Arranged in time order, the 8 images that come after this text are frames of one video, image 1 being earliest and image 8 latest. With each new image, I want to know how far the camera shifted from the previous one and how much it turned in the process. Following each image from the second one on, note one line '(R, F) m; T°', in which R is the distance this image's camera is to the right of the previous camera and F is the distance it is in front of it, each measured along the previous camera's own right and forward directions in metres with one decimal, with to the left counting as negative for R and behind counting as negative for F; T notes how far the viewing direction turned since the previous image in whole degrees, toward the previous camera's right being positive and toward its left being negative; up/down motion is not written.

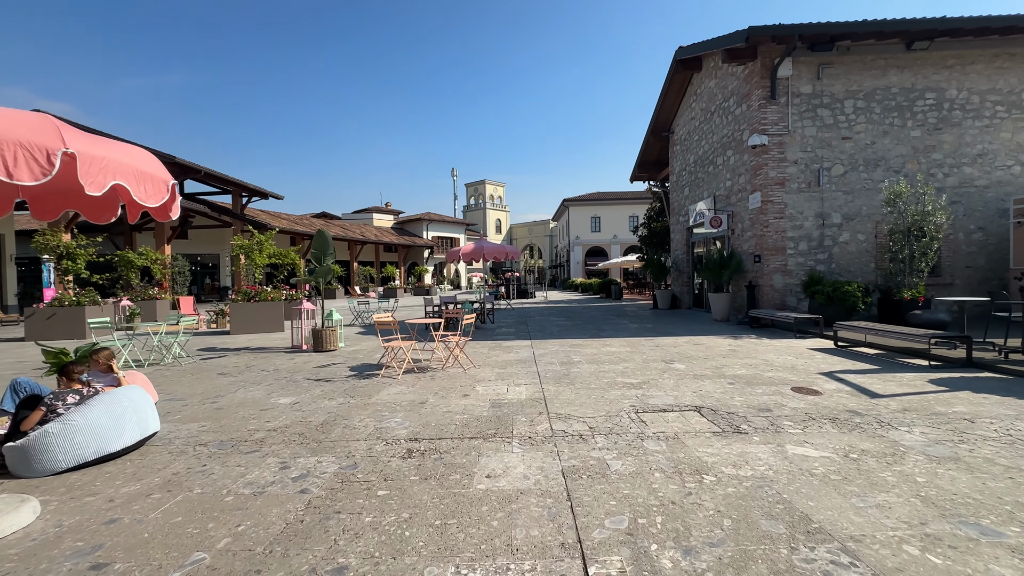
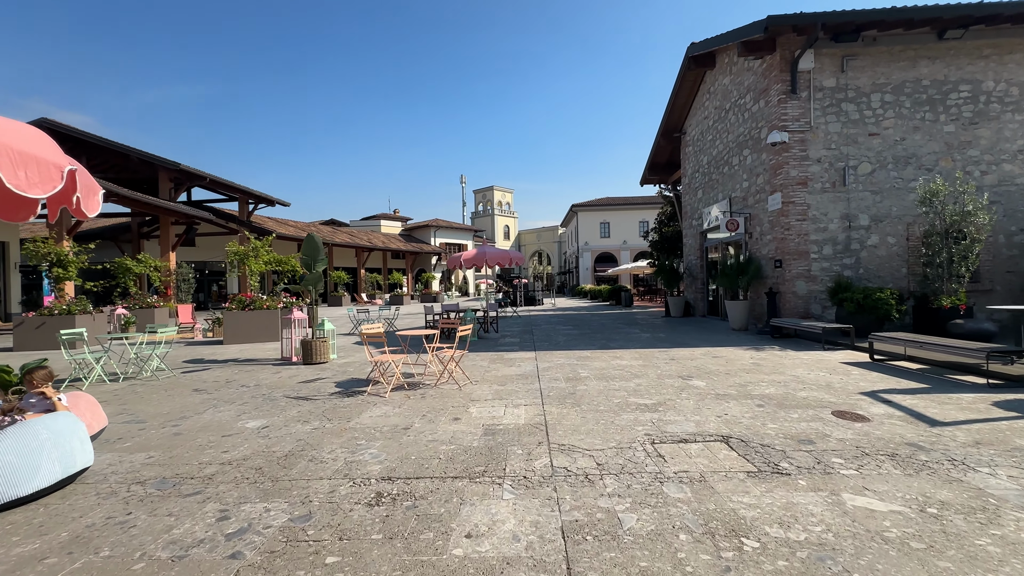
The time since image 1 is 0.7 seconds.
(+0.1, +0.6) m; -1°
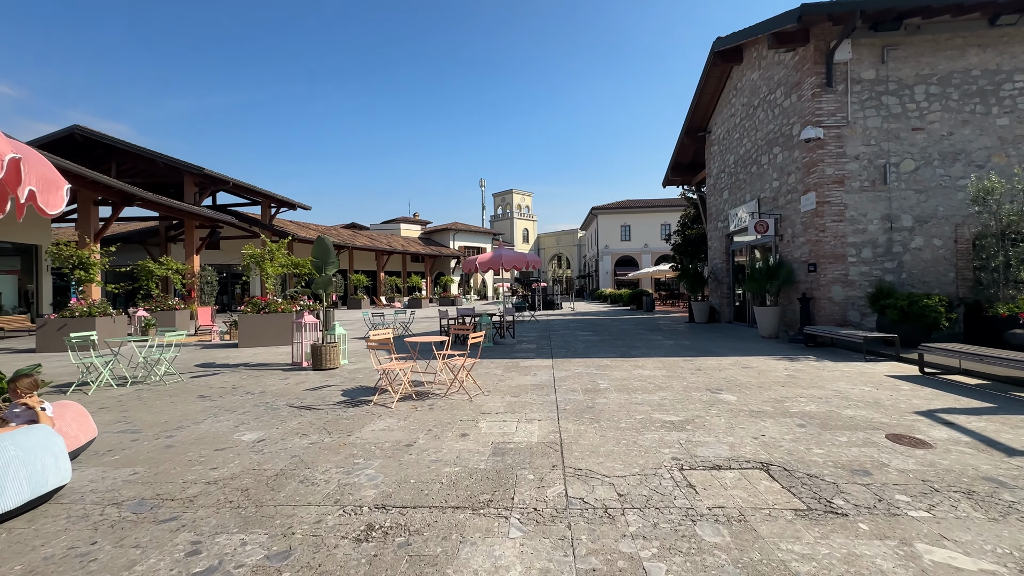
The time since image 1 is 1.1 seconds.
(+0.1, +0.4) m; -2°
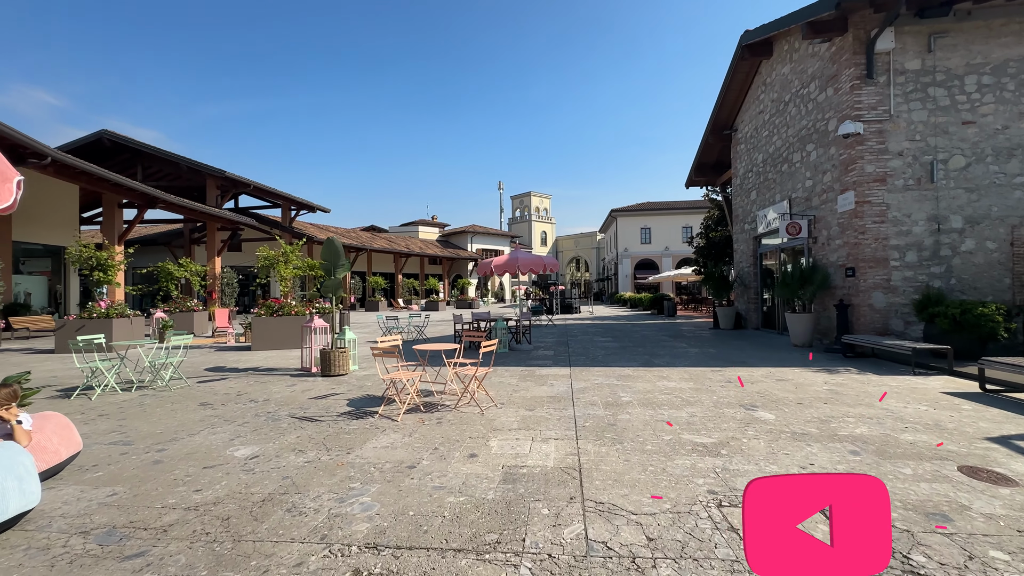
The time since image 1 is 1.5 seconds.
(0.0, +0.4) m; -2°
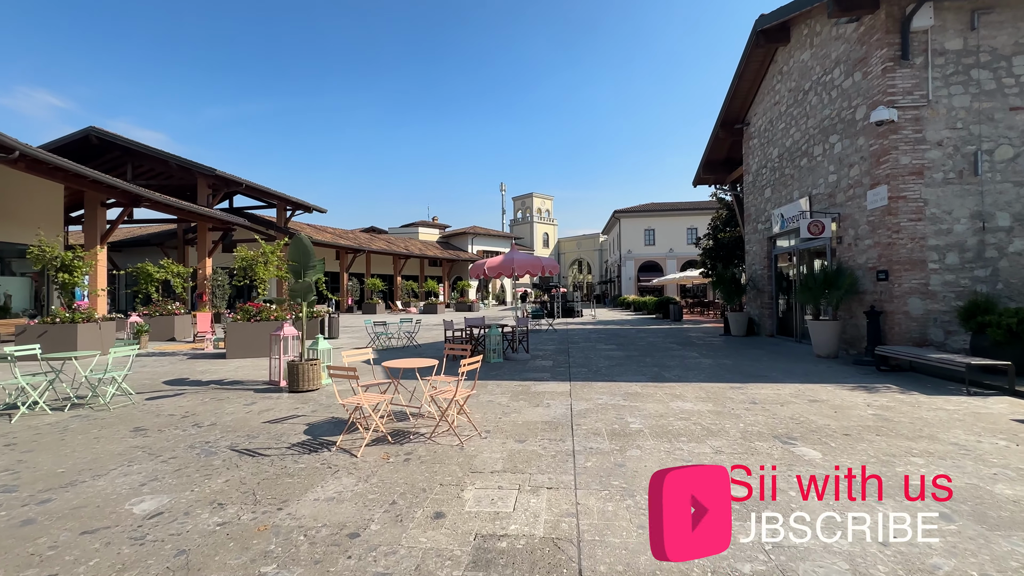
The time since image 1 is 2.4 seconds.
(+0.2, +0.9) m; 0°
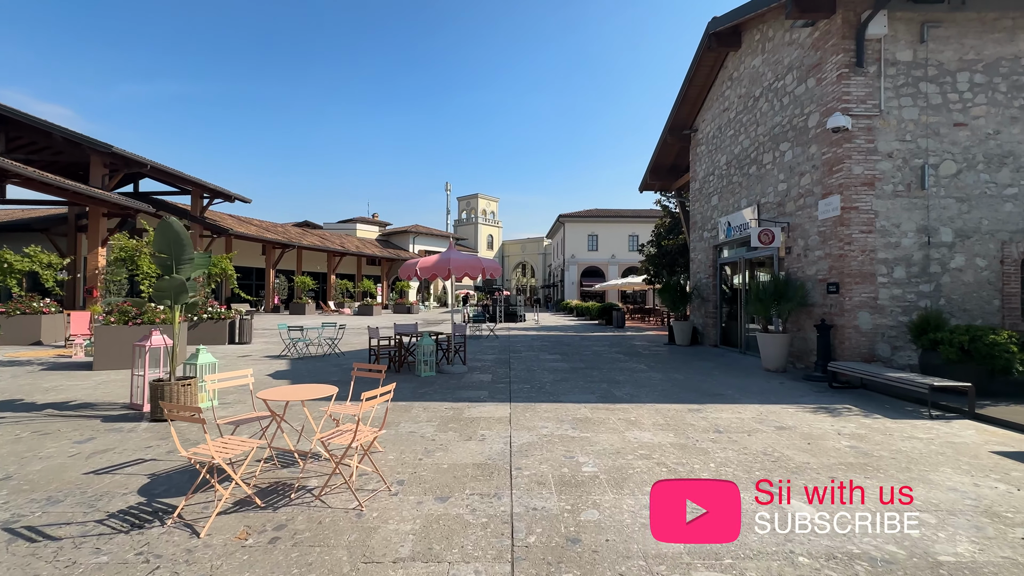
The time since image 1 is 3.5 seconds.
(+0.1, +1.0) m; +7°
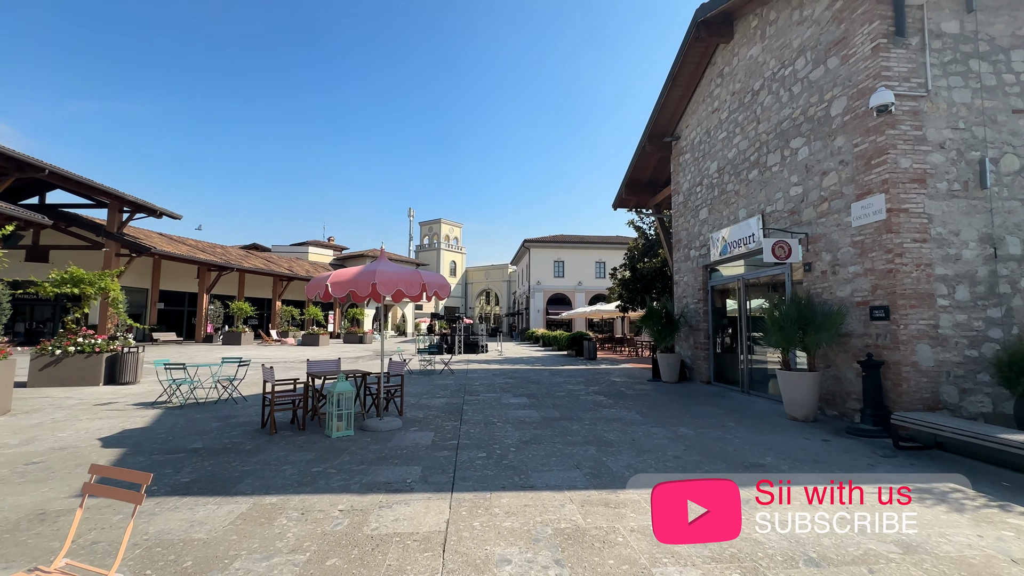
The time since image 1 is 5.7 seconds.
(+0.2, +2.2) m; +4°
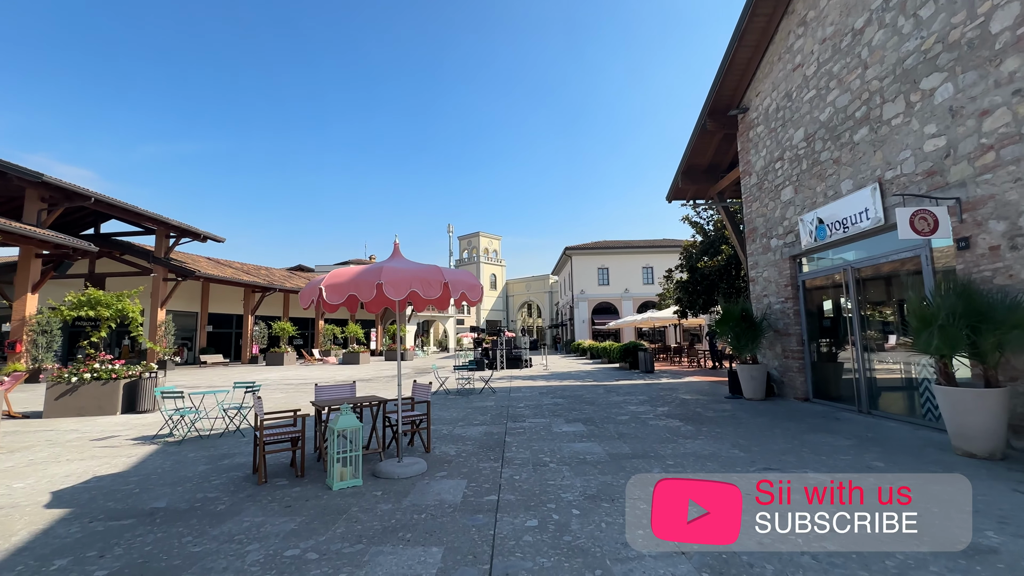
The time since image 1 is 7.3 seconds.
(-0.1, +1.5) m; -5°
